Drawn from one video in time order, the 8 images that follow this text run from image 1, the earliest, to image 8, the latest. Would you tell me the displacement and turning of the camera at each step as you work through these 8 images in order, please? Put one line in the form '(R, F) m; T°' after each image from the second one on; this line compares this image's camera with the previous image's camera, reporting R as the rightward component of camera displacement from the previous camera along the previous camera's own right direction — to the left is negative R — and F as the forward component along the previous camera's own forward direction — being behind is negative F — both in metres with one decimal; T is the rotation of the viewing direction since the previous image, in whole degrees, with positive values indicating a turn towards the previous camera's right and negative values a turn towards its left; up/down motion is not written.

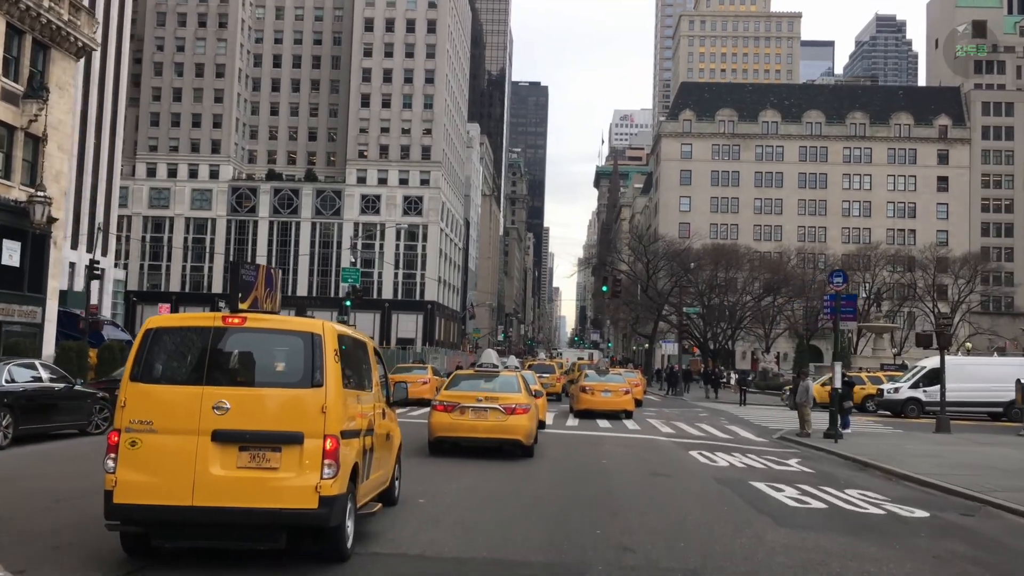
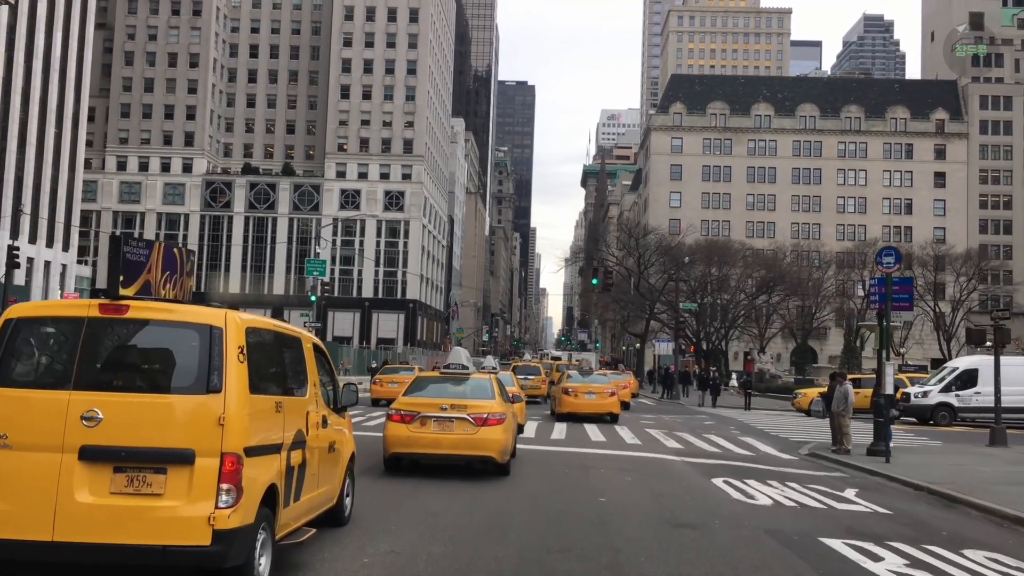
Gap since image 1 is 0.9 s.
(+0.2, +3.1) m; +1°
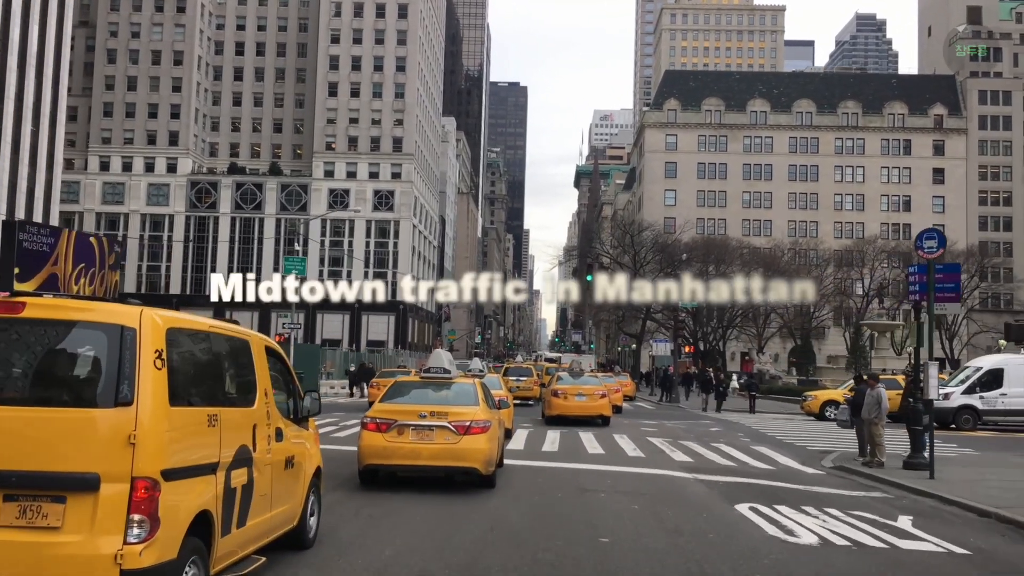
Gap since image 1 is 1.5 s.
(+0.1, +1.7) m; 0°
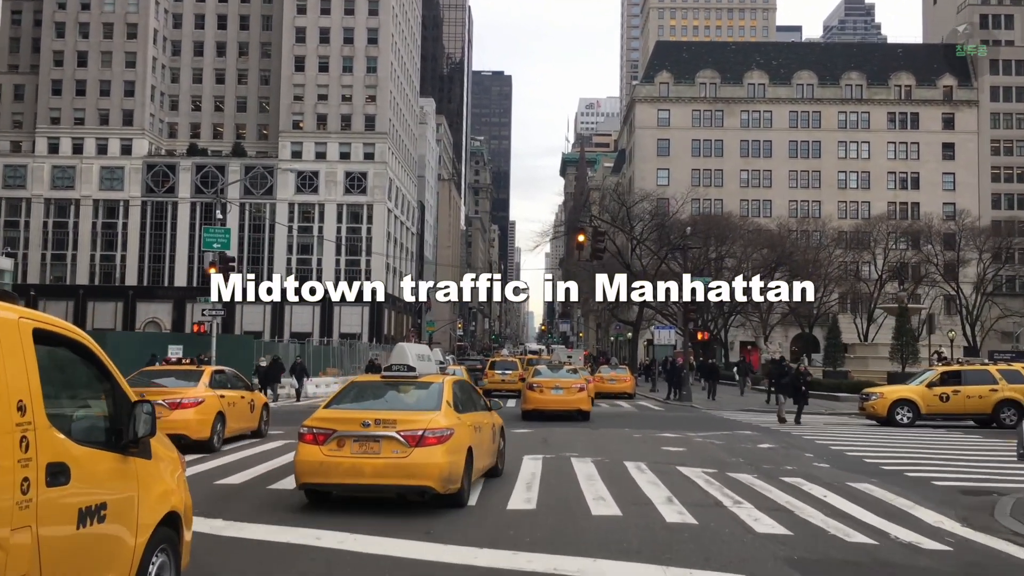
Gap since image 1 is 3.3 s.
(+0.4, +5.7) m; +1°
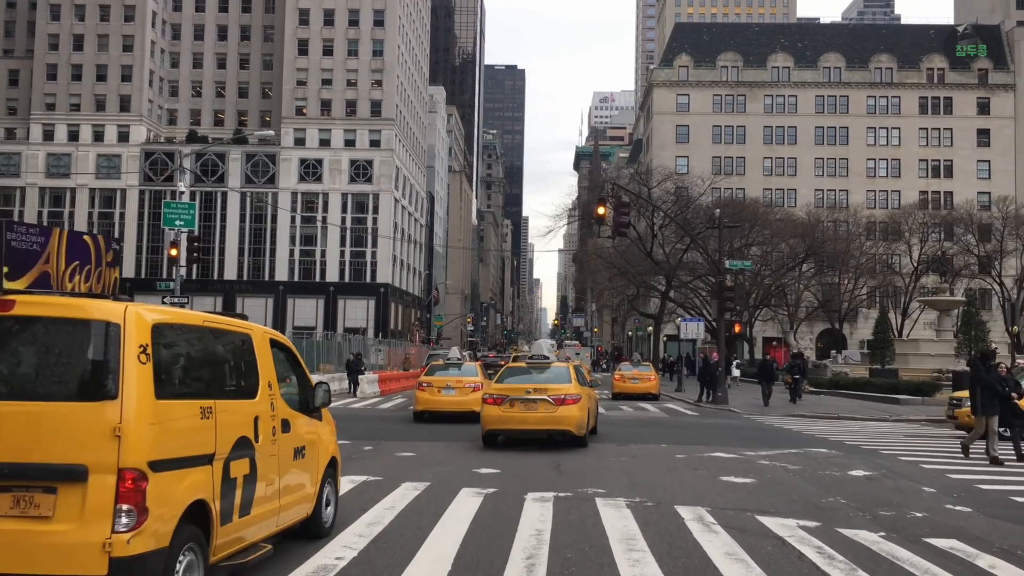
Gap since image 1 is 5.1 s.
(+0.1, +3.4) m; -1°
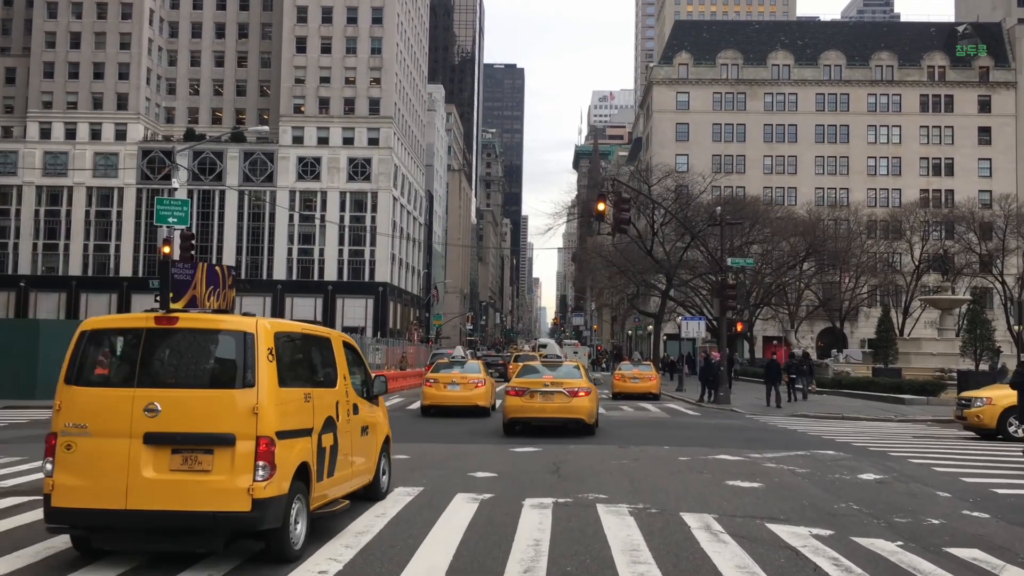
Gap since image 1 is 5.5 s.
(0.0, +0.3) m; 0°
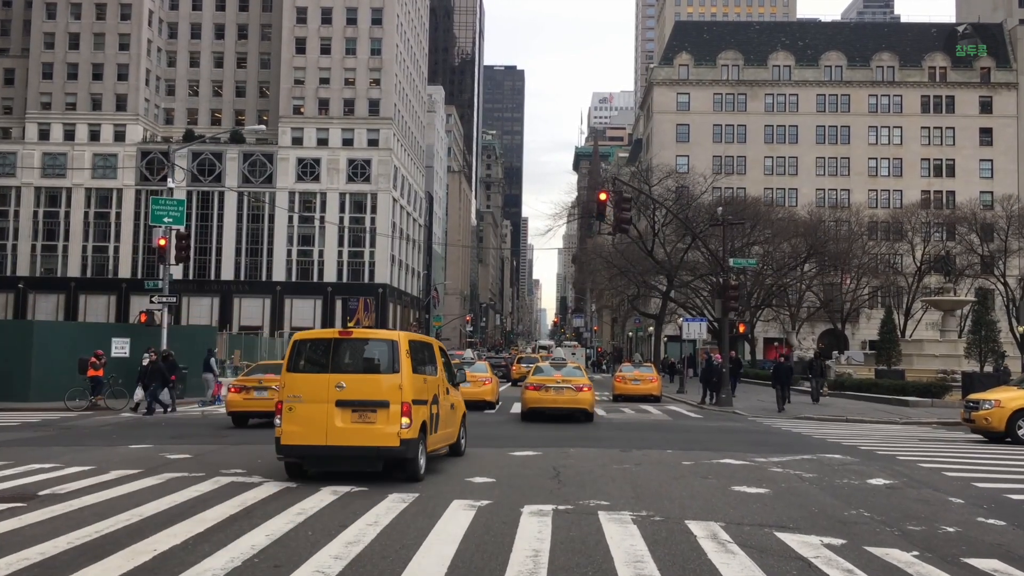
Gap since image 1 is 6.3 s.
(0.0, +0.3) m; 0°
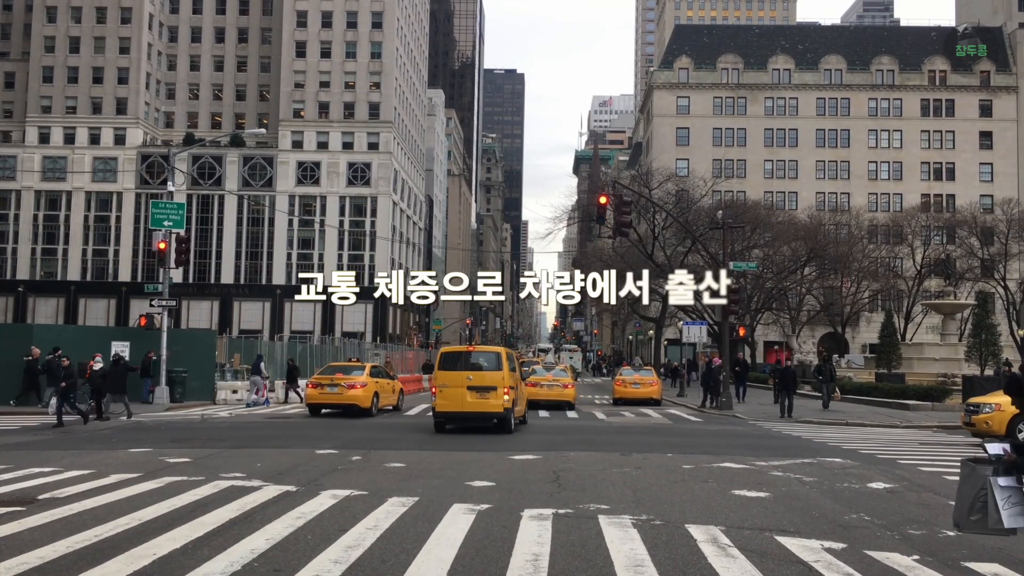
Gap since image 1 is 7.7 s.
(0.0, 0.0) m; 0°
